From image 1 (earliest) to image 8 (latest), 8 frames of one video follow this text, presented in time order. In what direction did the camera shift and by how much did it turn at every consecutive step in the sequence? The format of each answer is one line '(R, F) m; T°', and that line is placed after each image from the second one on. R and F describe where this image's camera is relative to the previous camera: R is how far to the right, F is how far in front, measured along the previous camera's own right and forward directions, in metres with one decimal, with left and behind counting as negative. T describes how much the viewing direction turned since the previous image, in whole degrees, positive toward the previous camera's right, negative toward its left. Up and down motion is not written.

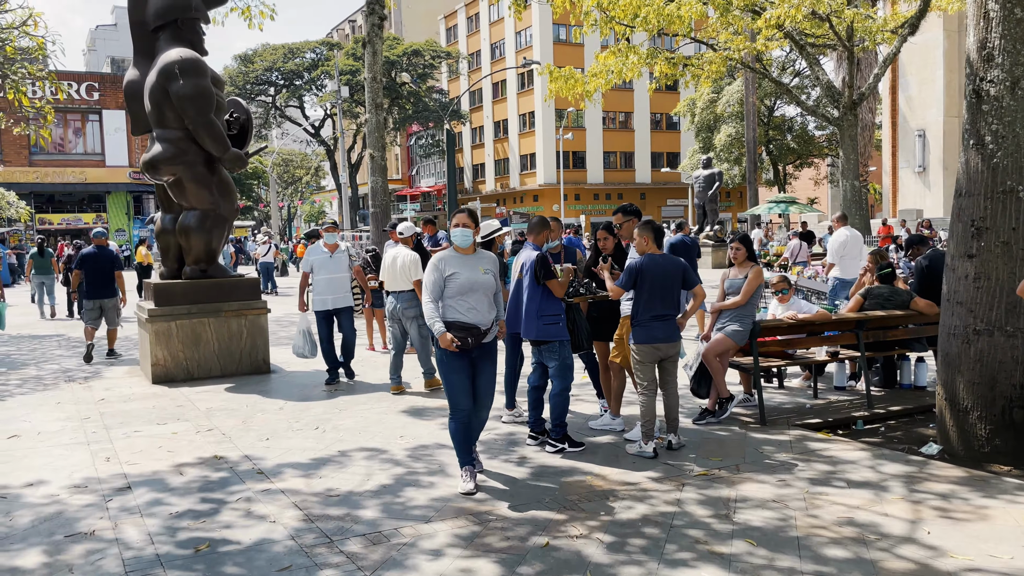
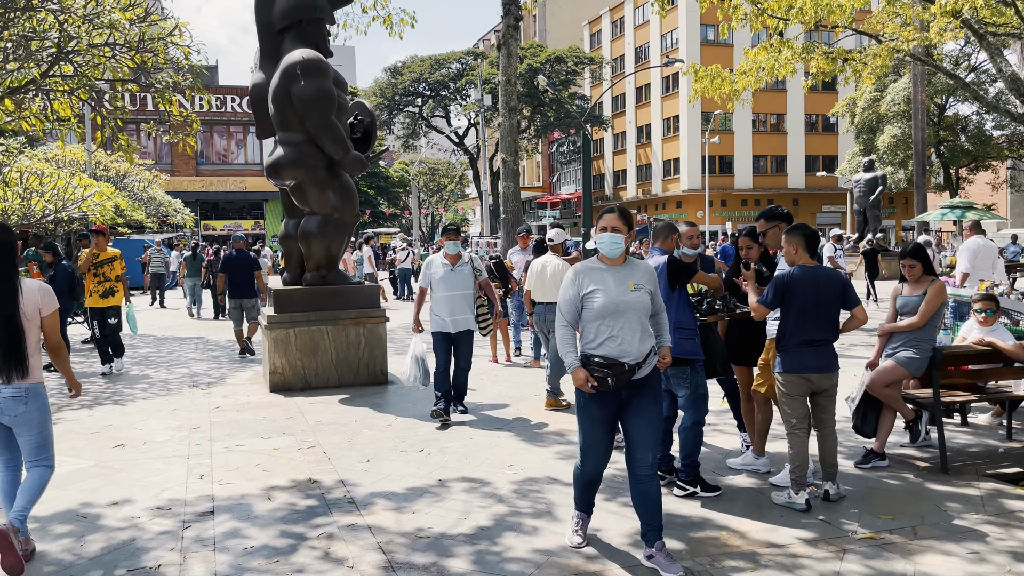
(+0.1, +0.7) m; -10°
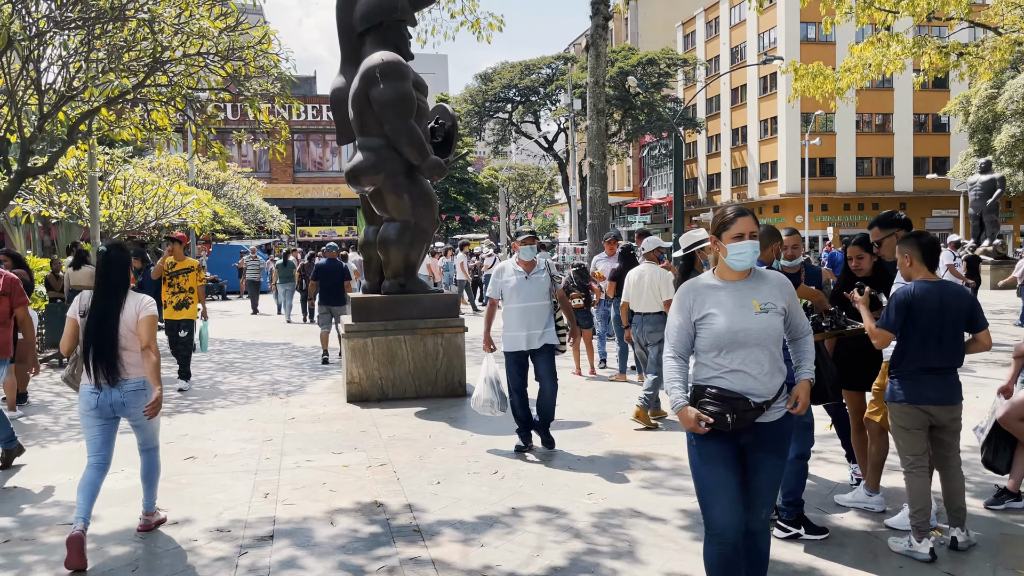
(+0.1, +0.4) m; -6°
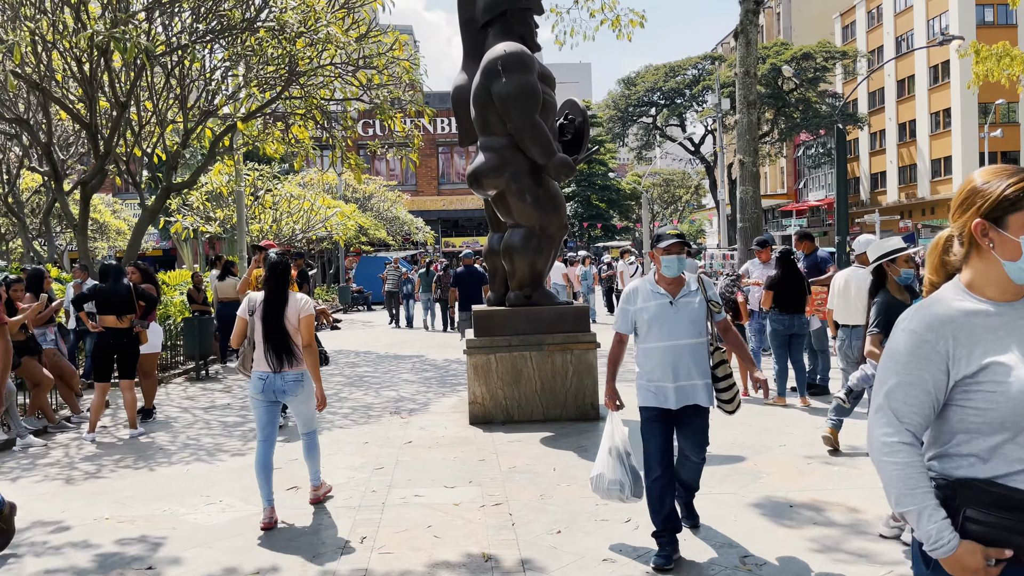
(+0.1, +0.8) m; -10°
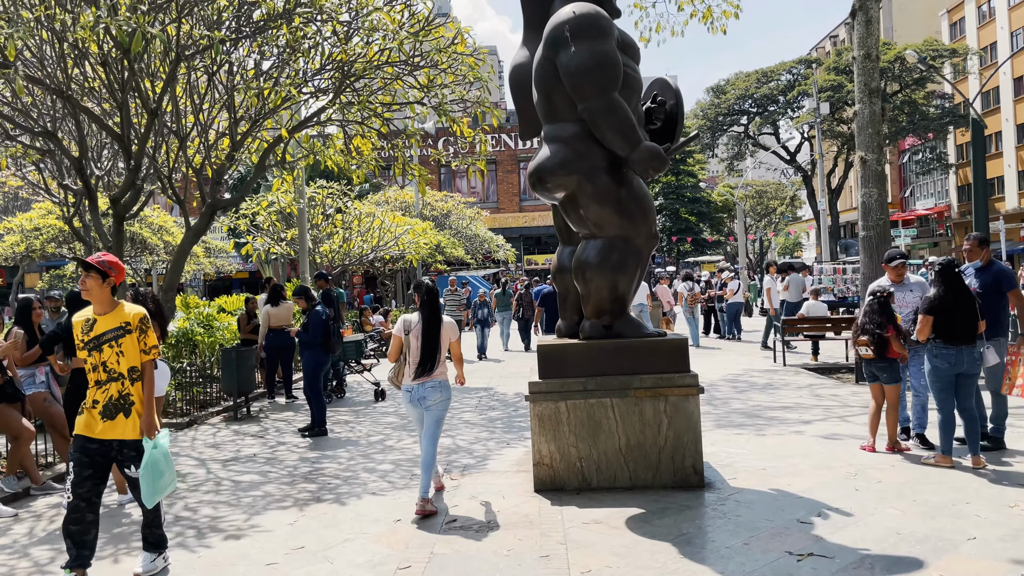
(+0.1, +1.5) m; -6°
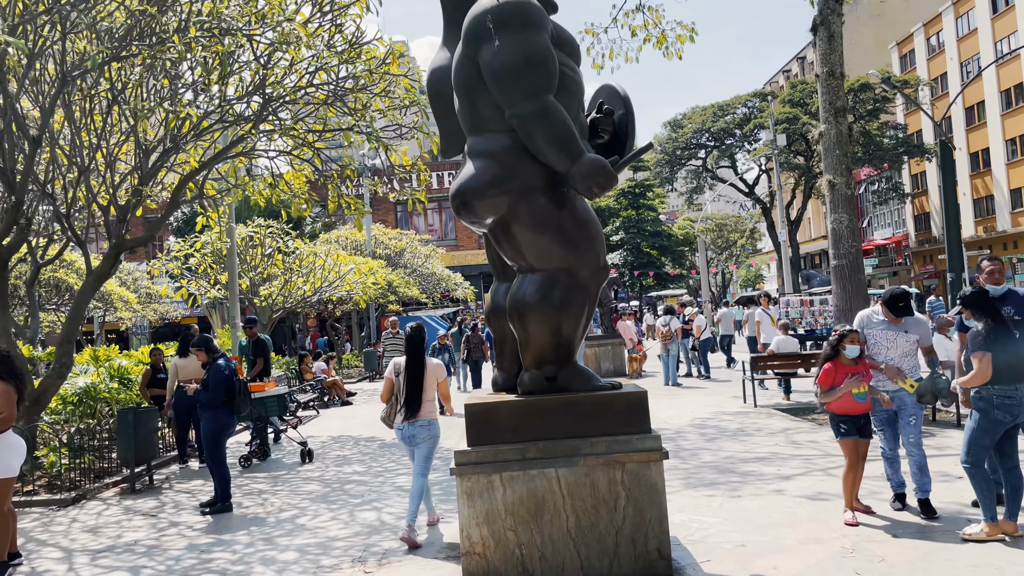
(+0.2, +1.0) m; +2°
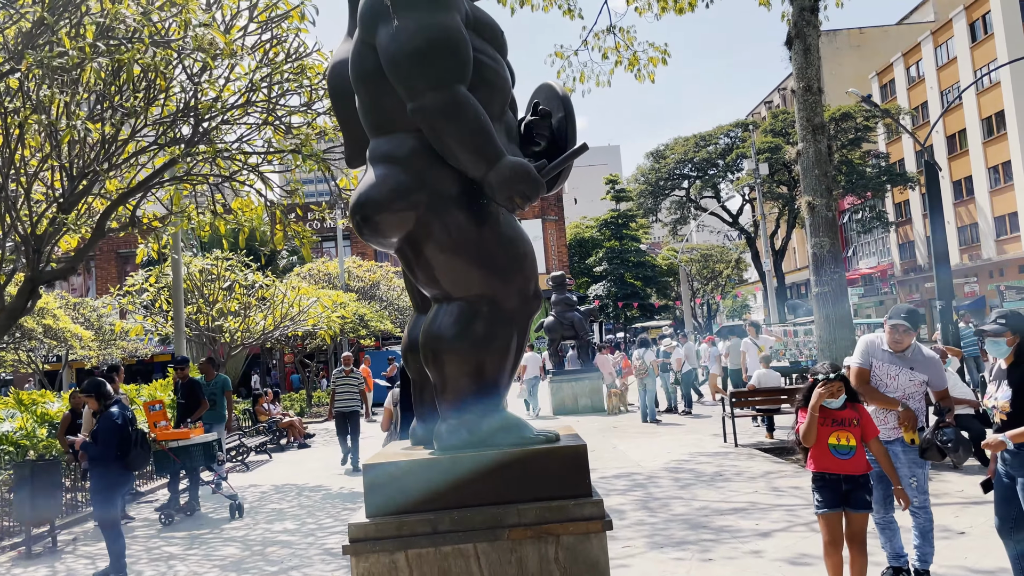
(+0.4, +0.8) m; +1°
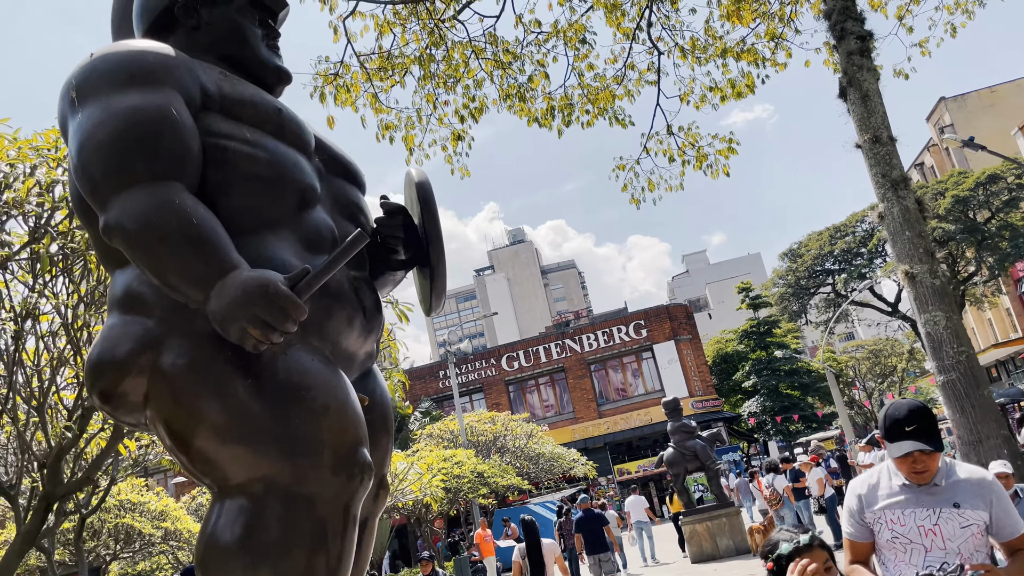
(+1.1, +1.4) m; -10°
